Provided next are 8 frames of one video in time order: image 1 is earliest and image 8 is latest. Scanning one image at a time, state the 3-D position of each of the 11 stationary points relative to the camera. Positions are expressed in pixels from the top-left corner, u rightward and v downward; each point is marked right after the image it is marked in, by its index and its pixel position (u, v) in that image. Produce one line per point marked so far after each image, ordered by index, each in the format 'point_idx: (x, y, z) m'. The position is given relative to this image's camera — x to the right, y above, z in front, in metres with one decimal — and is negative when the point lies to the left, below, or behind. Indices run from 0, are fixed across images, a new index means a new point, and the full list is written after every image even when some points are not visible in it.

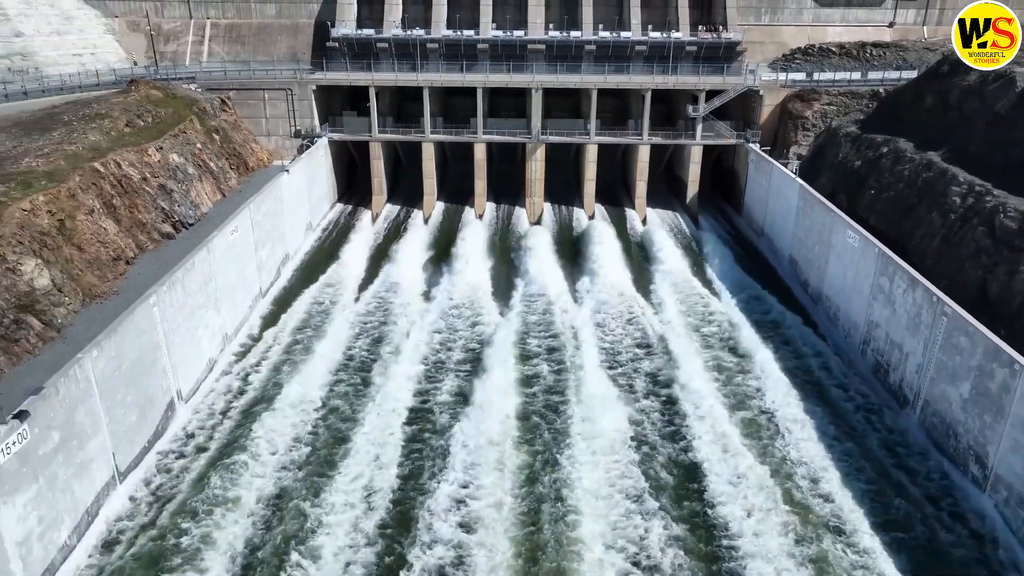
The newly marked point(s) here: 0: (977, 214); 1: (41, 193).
0: (+10.9, +1.7, +15.7) m
1: (-10.8, +2.2, +15.1) m
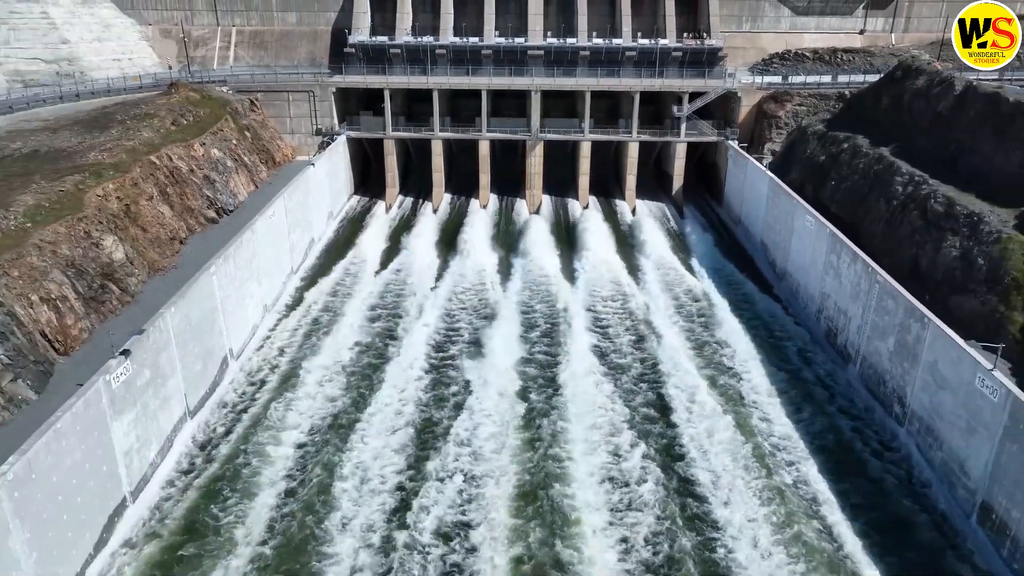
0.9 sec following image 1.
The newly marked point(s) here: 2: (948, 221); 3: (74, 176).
0: (+11.0, +2.4, +18.2) m
1: (-10.8, +2.9, +17.7) m
2: (+11.0, +1.6, +16.5) m
3: (-11.6, +3.0, +17.5) m
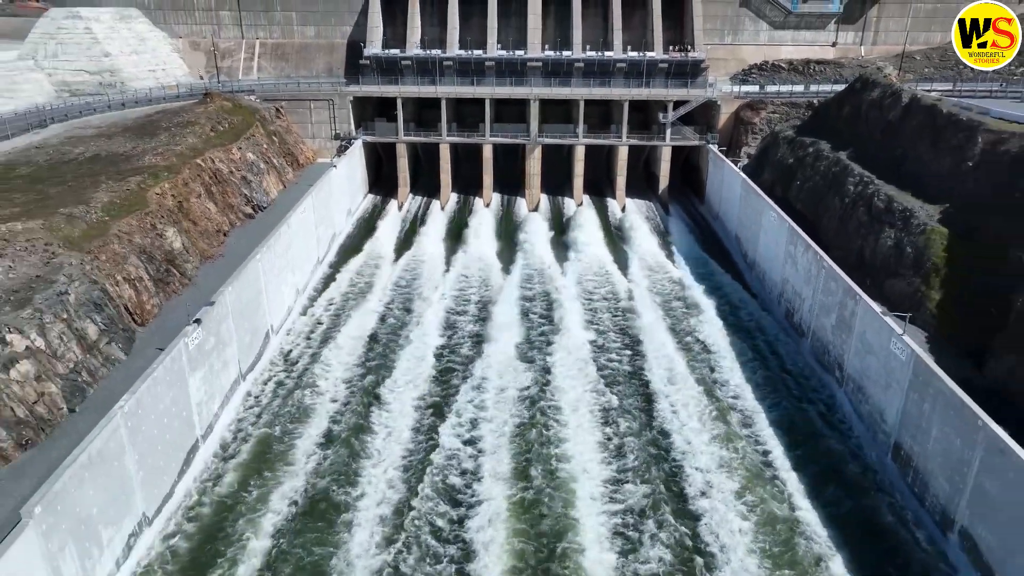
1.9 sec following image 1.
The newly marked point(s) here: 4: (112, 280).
0: (+11.0, +2.8, +21.0) m
1: (-10.7, +3.3, +20.5) m
2: (+11.0, +2.0, +19.3) m
3: (-11.6, +3.4, +20.3) m
4: (-9.7, +0.2, +16.0) m
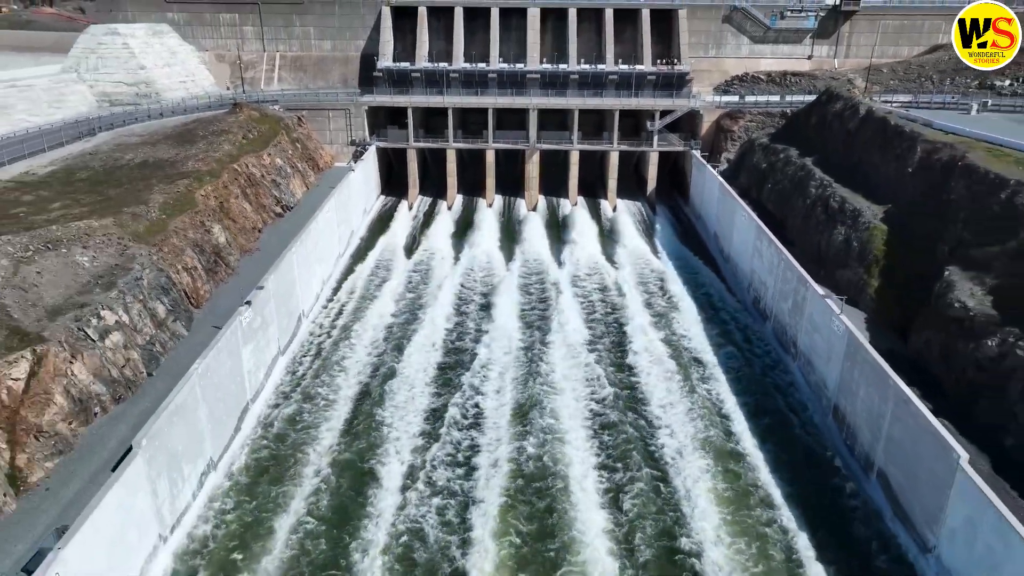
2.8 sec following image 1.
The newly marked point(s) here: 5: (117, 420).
0: (+11.0, +3.2, +23.8) m
1: (-10.7, +3.7, +23.3) m
2: (+11.0, +2.4, +22.1) m
3: (-11.5, +3.8, +23.2) m
4: (-9.6, +0.5, +18.8) m
5: (-8.9, -2.9, +14.9) m
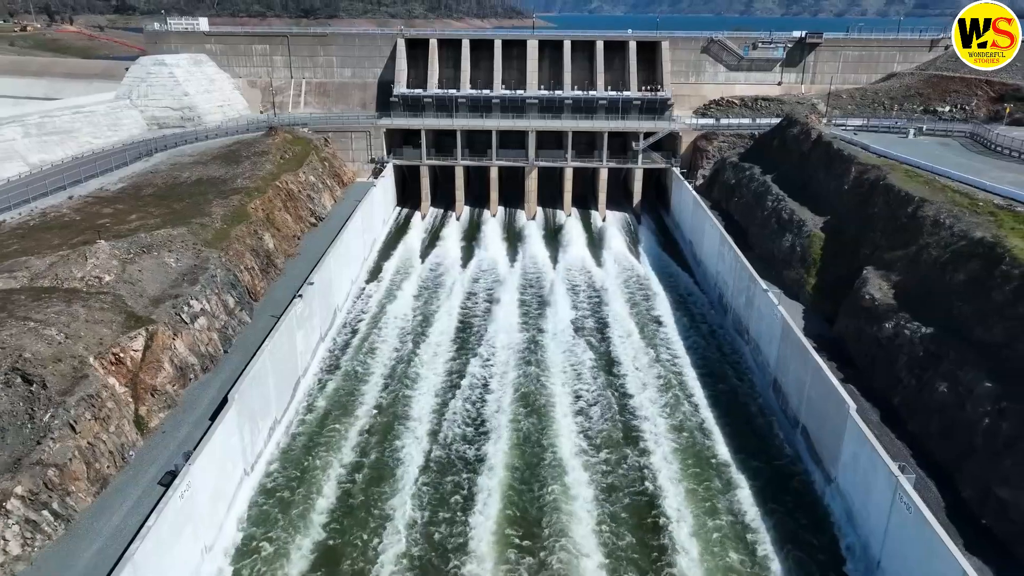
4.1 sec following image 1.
0: (+11.1, +3.2, +28.1) m
1: (-10.7, +3.7, +27.6) m
2: (+11.1, +2.5, +26.4) m
3: (-11.5, +3.9, +27.5) m
4: (-9.6, +0.6, +23.1) m
5: (-8.8, -2.7, +19.1) m
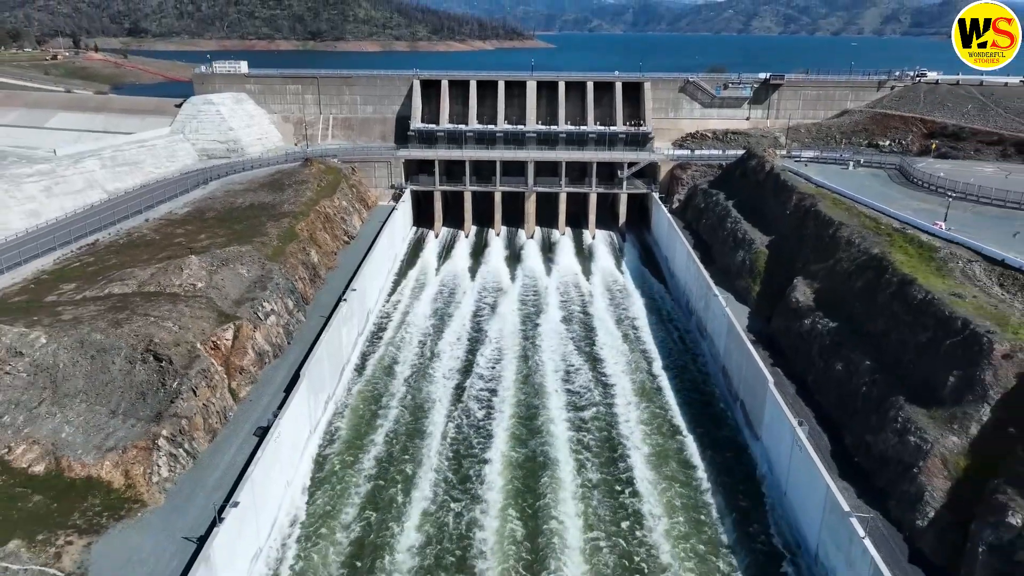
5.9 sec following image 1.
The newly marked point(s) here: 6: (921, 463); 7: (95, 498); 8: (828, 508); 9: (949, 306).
0: (+11.2, +2.8, +33.7) m
1: (-10.6, +3.4, +33.3) m
2: (+11.1, +2.1, +32.0) m
3: (-11.4, +3.5, +33.2) m
4: (-9.5, +0.4, +28.7) m
5: (-8.7, -2.9, +24.6) m
6: (+10.8, -4.6, +17.4) m
7: (-11.2, -5.6, +17.7) m
8: (+8.7, -6.1, +18.1) m
9: (+13.3, -0.5, +20.0) m
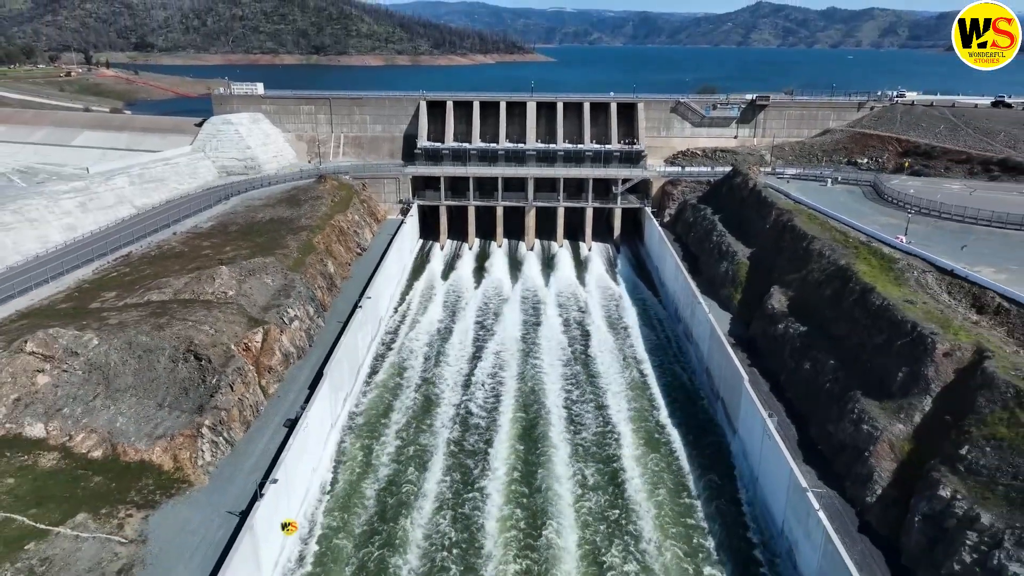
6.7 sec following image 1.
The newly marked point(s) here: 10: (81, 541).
0: (+11.2, +2.4, +36.3) m
1: (-10.5, +2.9, +35.9) m
2: (+11.2, +1.7, +34.6) m
3: (-11.3, +3.0, +35.8) m
4: (-9.4, 0.0, +31.2) m
5: (-8.7, -3.2, +27.1) m
6: (+10.9, -4.8, +19.9) m
7: (-11.1, -5.8, +20.1) m
8: (+8.7, -6.3, +20.6) m
9: (+13.3, -0.8, +22.5) m
10: (-11.6, -6.8, +17.7) m
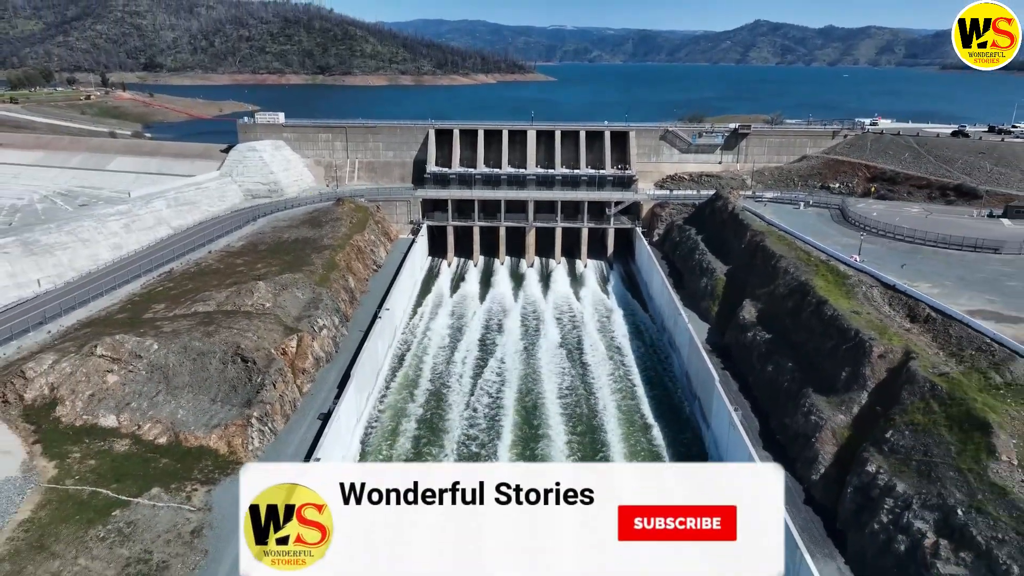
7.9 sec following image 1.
0: (+11.4, +1.6, +40.2) m
1: (-10.4, +2.1, +39.8) m
2: (+11.3, +0.9, +38.5) m
3: (-11.2, +2.2, +39.7) m
4: (-9.3, -0.7, +35.1) m
5: (-8.6, -3.8, +30.9) m
6: (+10.9, -5.2, +23.6) m
7: (-11.0, -6.3, +23.9) m
8: (+8.8, -6.7, +24.3) m
9: (+13.4, -1.3, +26.4) m
10: (-11.5, -7.2, +21.4) m
